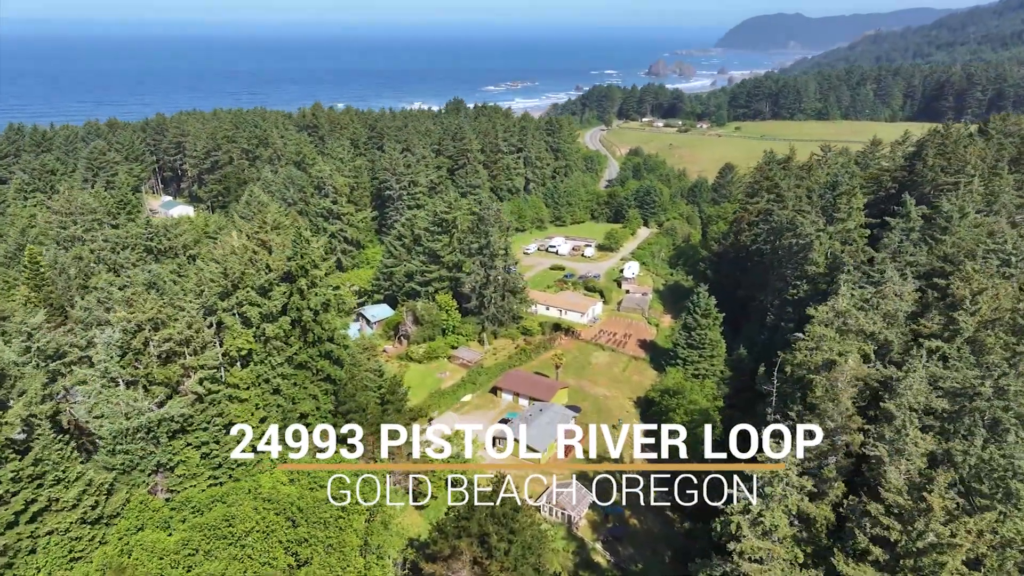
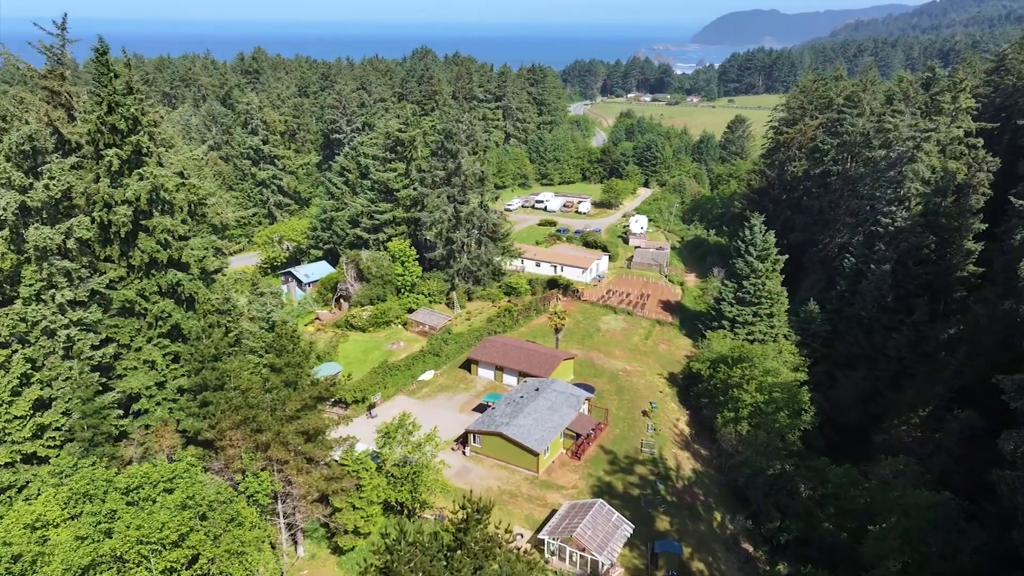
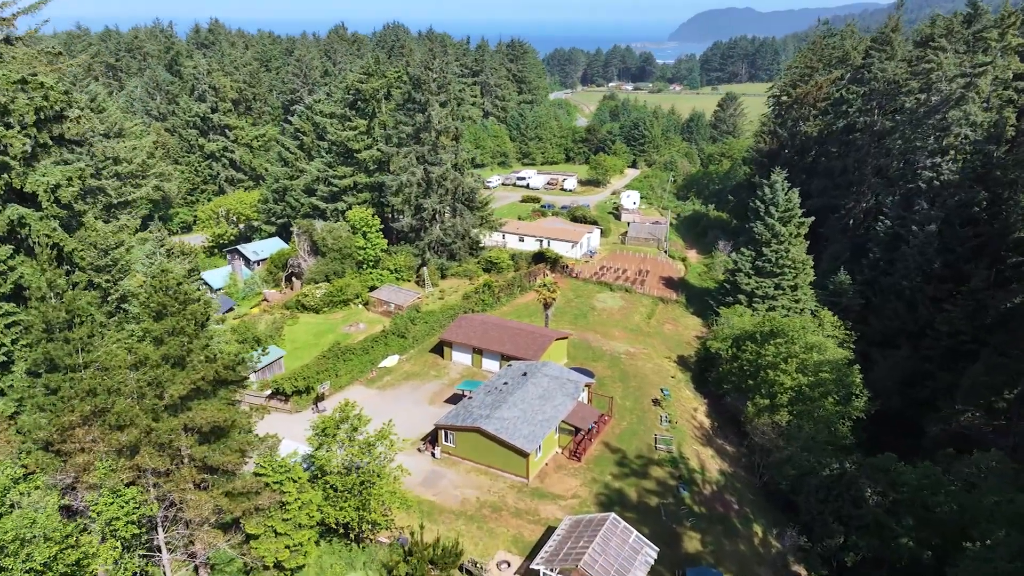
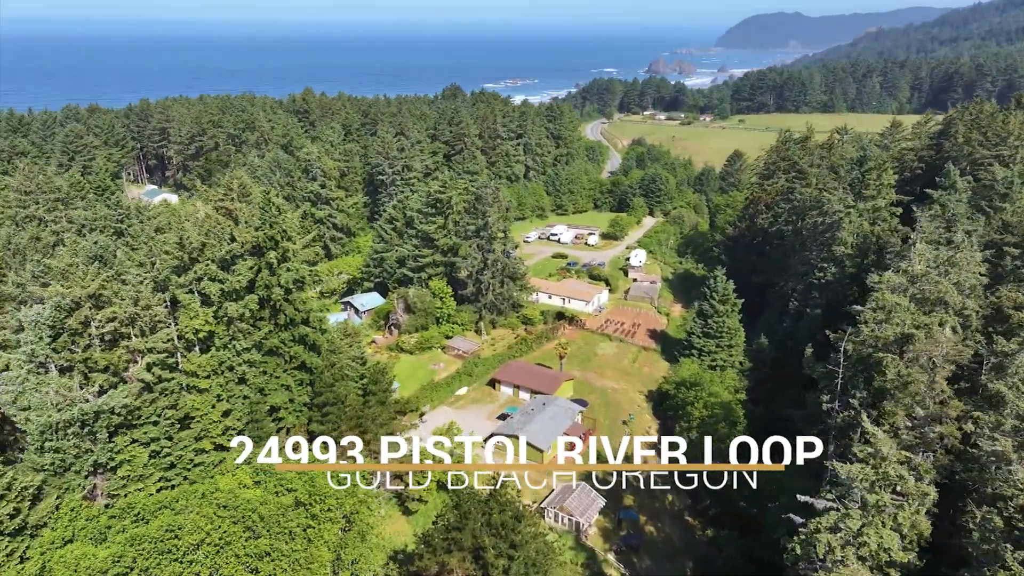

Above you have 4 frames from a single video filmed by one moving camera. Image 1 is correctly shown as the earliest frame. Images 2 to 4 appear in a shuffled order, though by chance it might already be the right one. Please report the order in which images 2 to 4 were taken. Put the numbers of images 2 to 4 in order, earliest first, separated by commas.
4, 2, 3
